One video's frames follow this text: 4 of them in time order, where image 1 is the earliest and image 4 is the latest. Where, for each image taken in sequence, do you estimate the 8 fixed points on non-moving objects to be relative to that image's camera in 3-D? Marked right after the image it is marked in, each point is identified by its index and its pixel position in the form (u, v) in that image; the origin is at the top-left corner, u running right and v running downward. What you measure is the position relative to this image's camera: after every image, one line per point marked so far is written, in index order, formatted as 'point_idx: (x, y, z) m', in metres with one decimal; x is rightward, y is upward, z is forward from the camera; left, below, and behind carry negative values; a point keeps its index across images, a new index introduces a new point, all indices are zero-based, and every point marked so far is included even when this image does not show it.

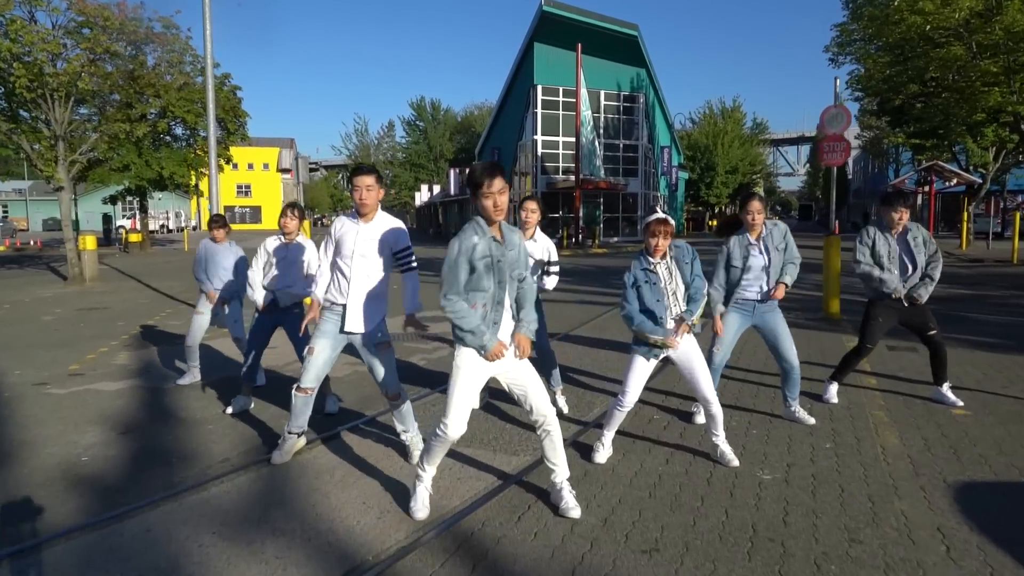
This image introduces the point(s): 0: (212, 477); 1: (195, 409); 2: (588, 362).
0: (-2.0, -1.2, +4.9) m
1: (-2.9, -1.1, +6.8) m
2: (+0.9, -0.8, +8.4) m
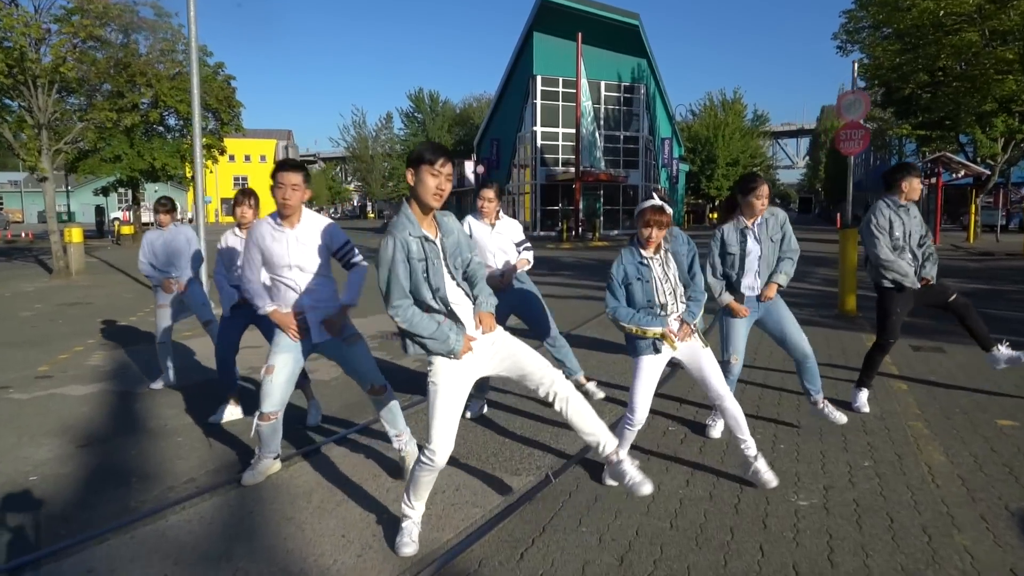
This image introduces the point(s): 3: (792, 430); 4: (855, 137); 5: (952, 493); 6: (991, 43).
0: (-2.0, -1.2, +4.3) m
1: (-2.9, -1.1, +6.2) m
2: (+0.9, -0.8, +7.9) m
3: (+2.1, -1.1, +5.4) m
4: (+5.2, +2.3, +11.0) m
5: (+2.5, -1.2, +4.3) m
6: (+12.6, +6.4, +19.3) m
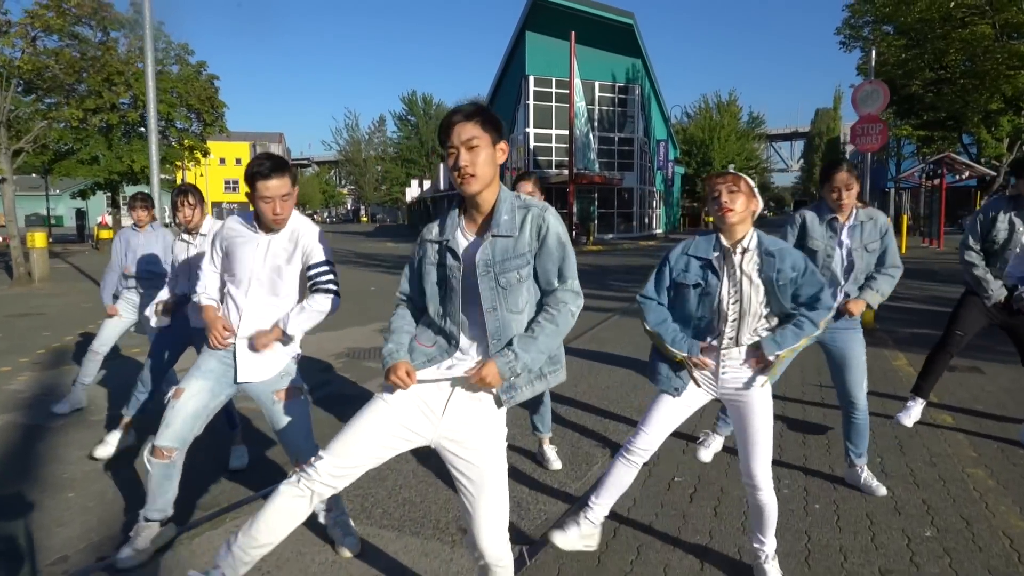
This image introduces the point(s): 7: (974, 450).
0: (-2.2, -1.4, +3.2) m
1: (-3.1, -1.2, +5.1) m
2: (+0.7, -0.9, +6.8) m
3: (+1.9, -1.2, +4.4) m
4: (+4.9, +2.1, +10.1) m
5: (+2.4, -1.3, +3.2) m
6: (+12.3, +6.3, +18.3) m
7: (+3.1, -1.1, +5.0) m
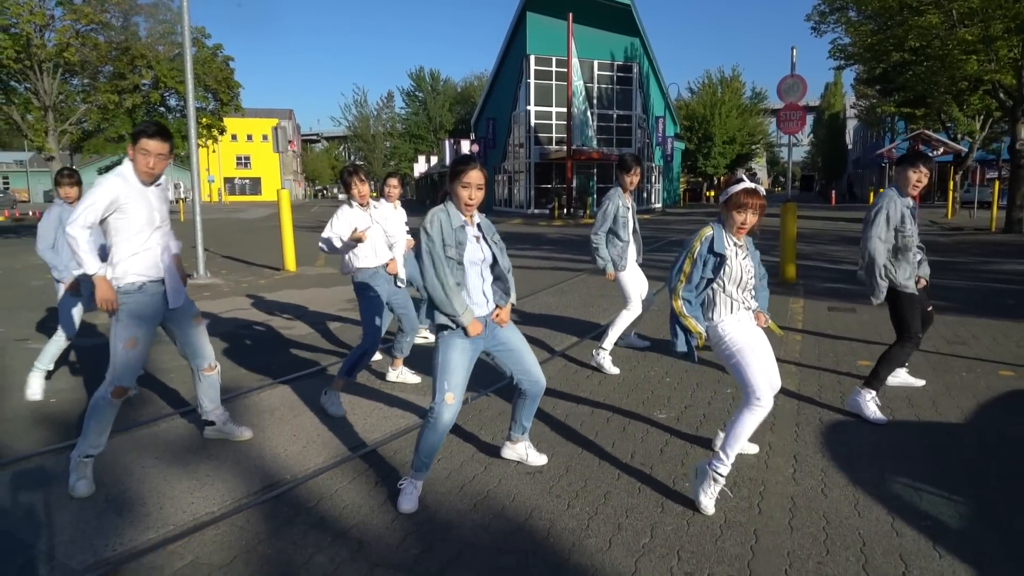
0: (-2.6, -0.9, +5.4) m
1: (-3.5, -0.7, +7.3) m
2: (+0.3, -0.4, +8.9) m
3: (+1.5, -0.7, +6.5) m
4: (+4.6, +2.8, +12.0) m
5: (+2.0, -0.9, +5.3) m
6: (+12.1, +7.2, +20.0) m
7: (+2.8, -0.6, +7.1) m
